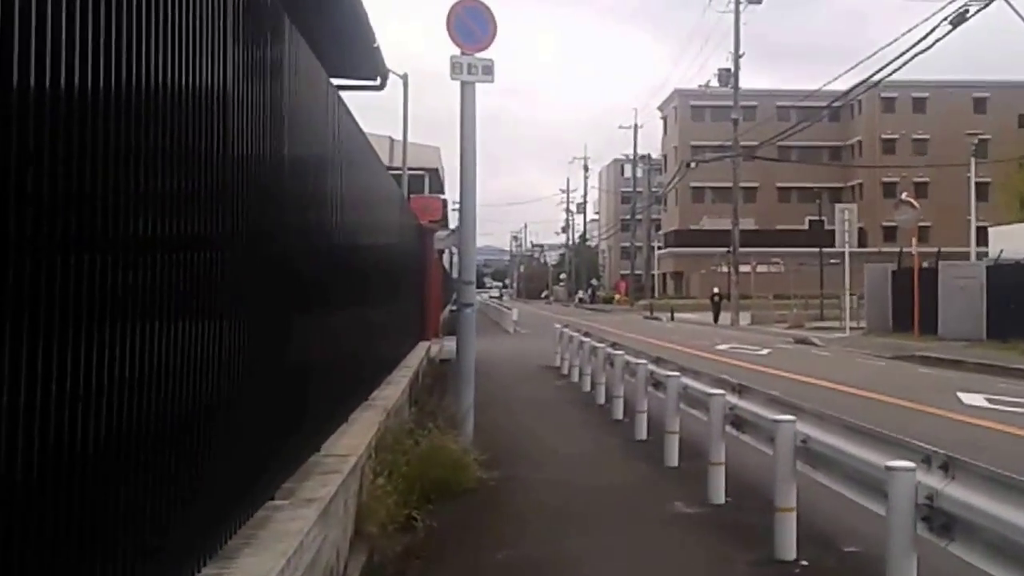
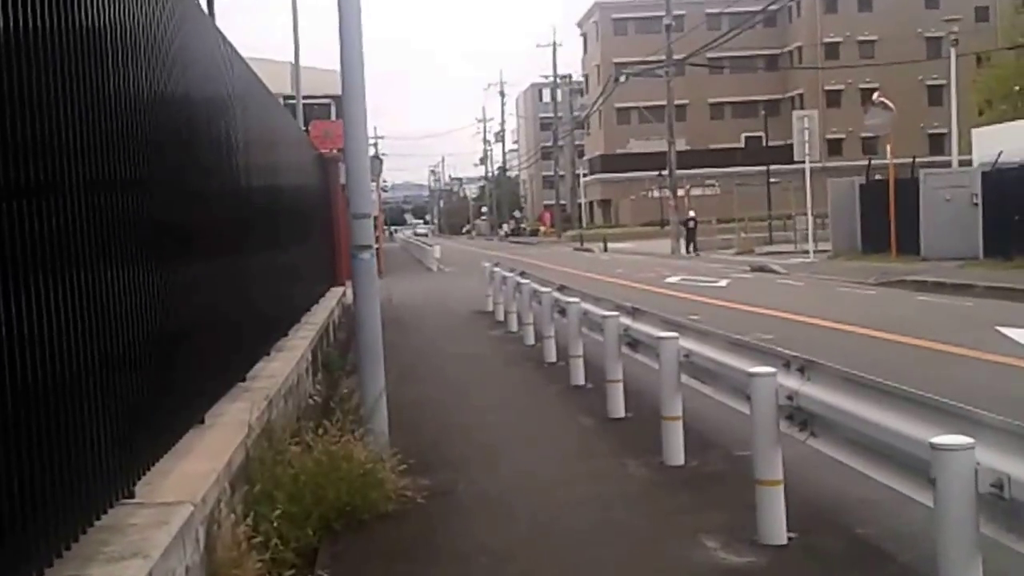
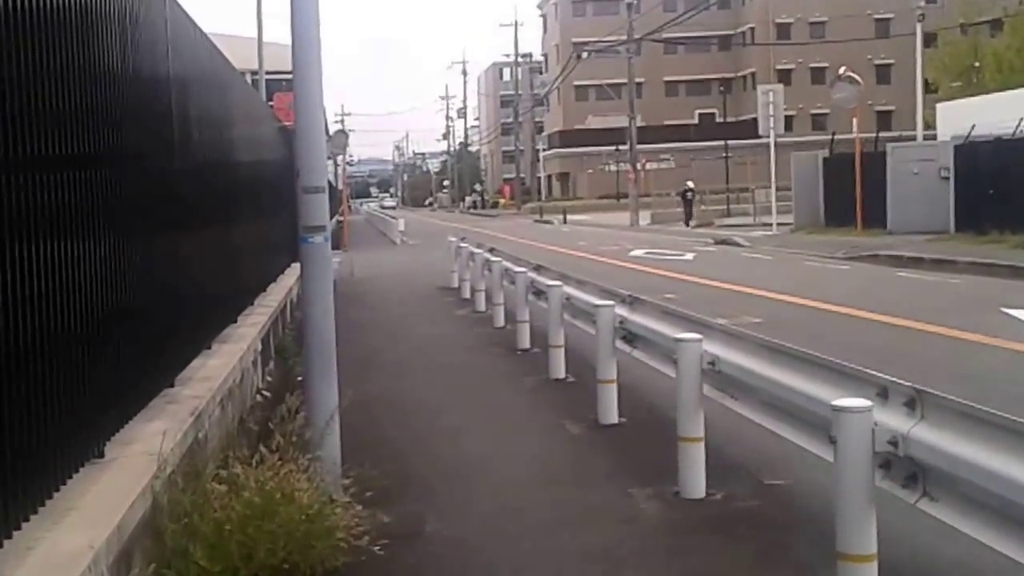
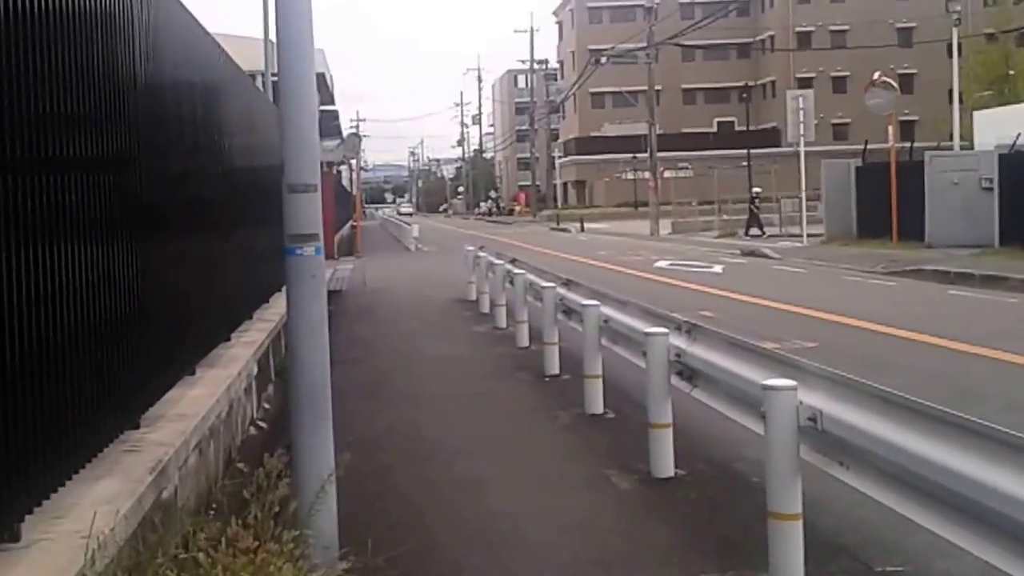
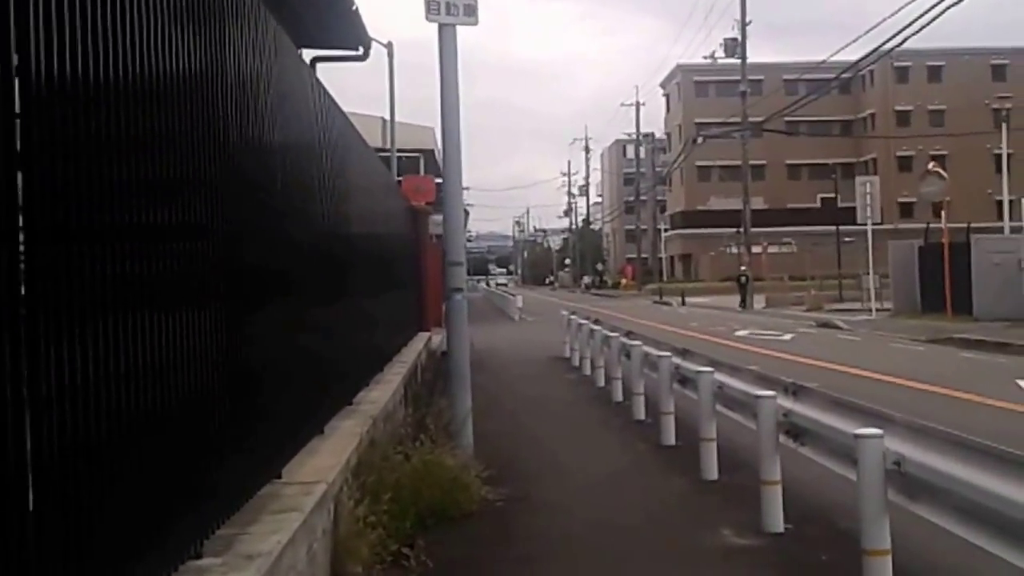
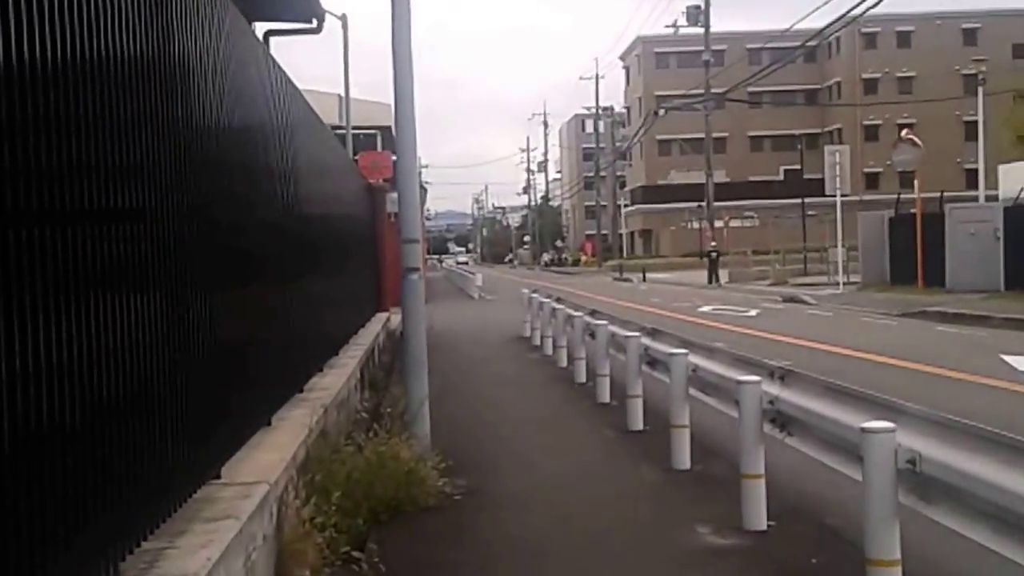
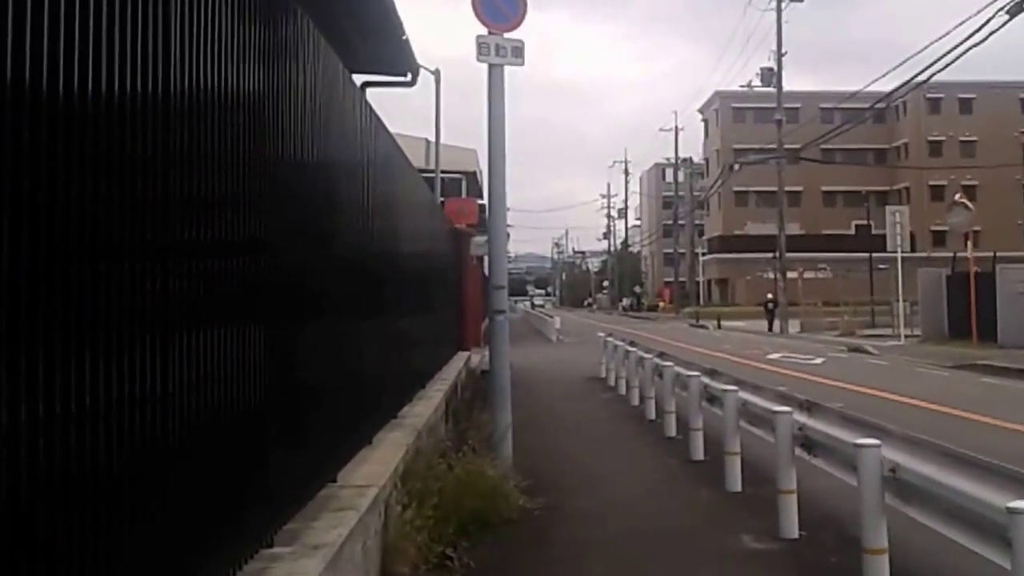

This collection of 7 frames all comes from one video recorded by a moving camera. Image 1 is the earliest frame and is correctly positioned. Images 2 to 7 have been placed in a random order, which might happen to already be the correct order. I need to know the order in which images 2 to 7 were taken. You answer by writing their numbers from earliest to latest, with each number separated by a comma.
7, 5, 6, 2, 3, 4
